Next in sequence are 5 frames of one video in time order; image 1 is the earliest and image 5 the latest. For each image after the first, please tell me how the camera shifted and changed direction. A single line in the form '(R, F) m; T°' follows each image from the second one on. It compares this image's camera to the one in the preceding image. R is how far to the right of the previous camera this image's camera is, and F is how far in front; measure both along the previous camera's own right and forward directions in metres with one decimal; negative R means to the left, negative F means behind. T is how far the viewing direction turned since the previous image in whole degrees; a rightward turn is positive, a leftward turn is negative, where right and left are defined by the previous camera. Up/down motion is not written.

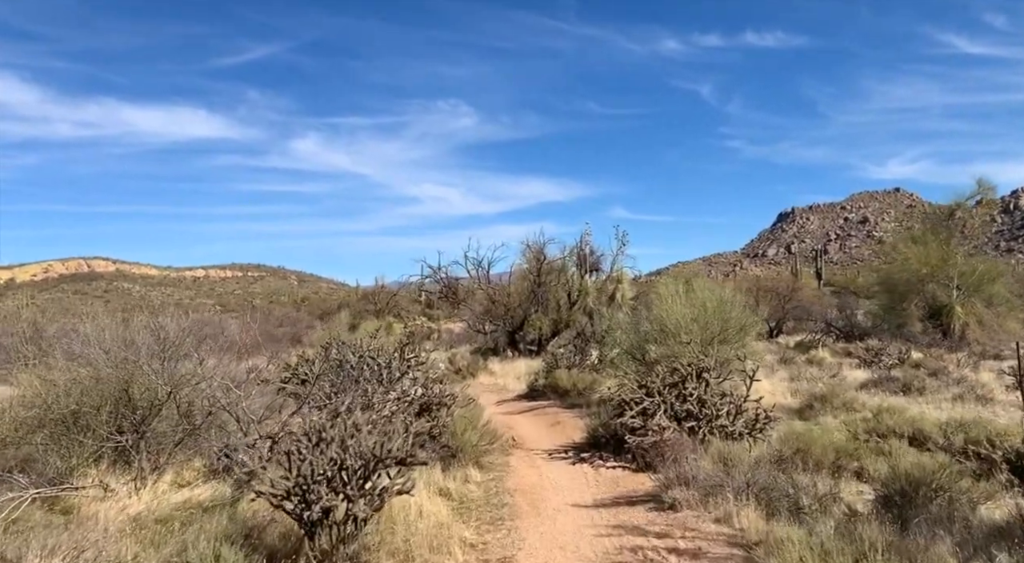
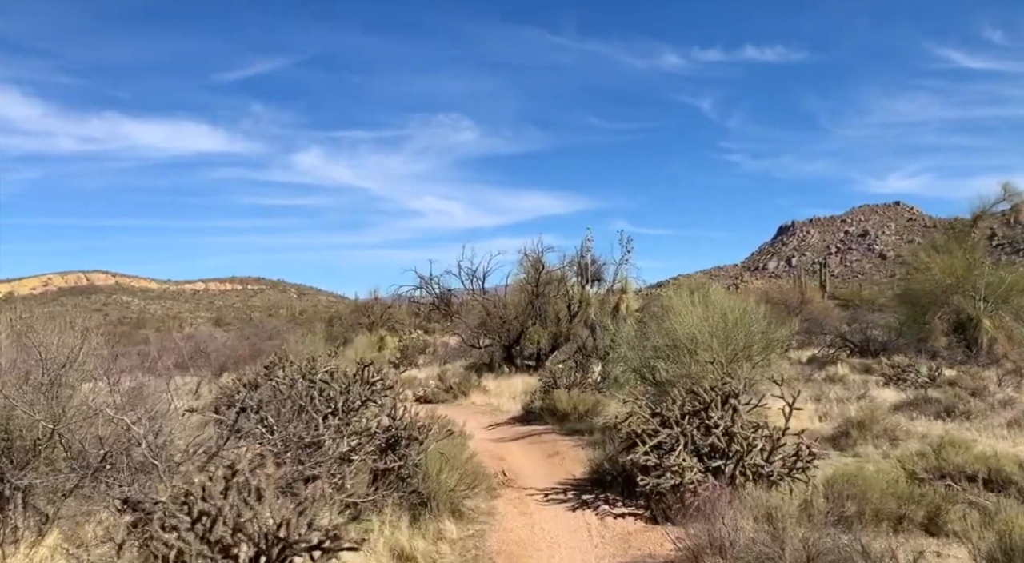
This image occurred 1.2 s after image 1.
(+0.2, +1.9) m; 0°
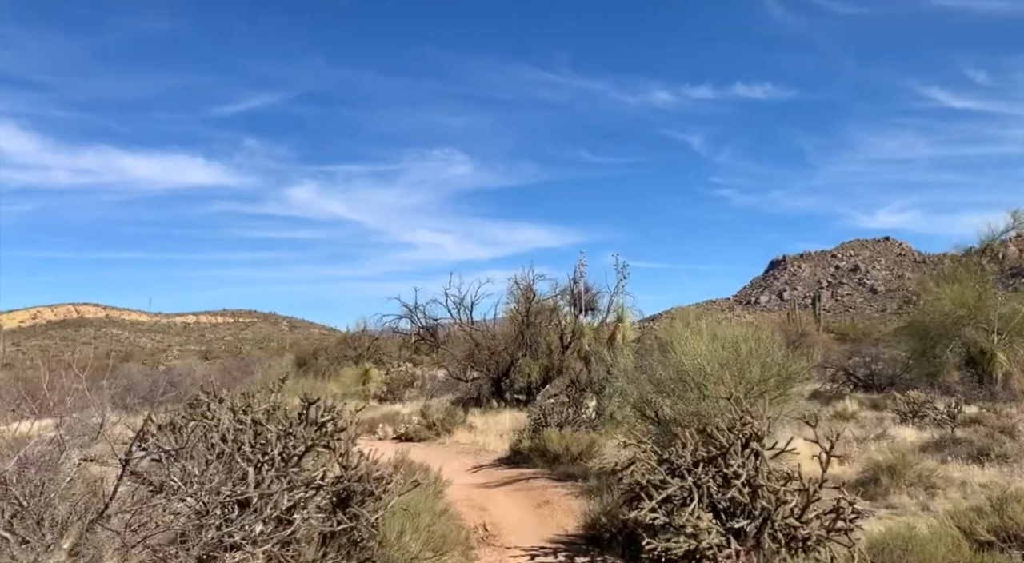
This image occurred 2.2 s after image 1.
(+0.1, +1.5) m; 0°
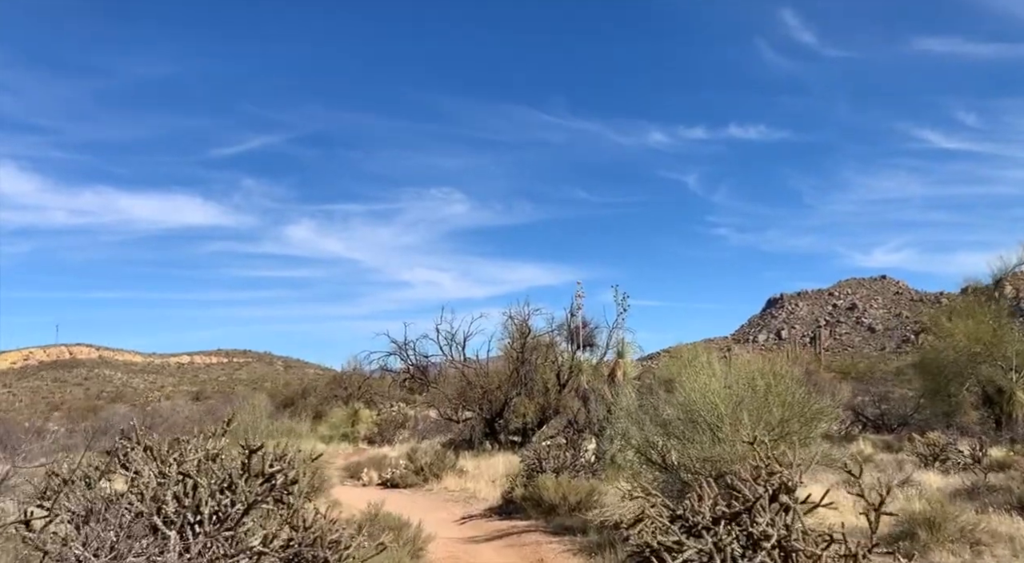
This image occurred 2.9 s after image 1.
(+0.1, +1.2) m; 0°
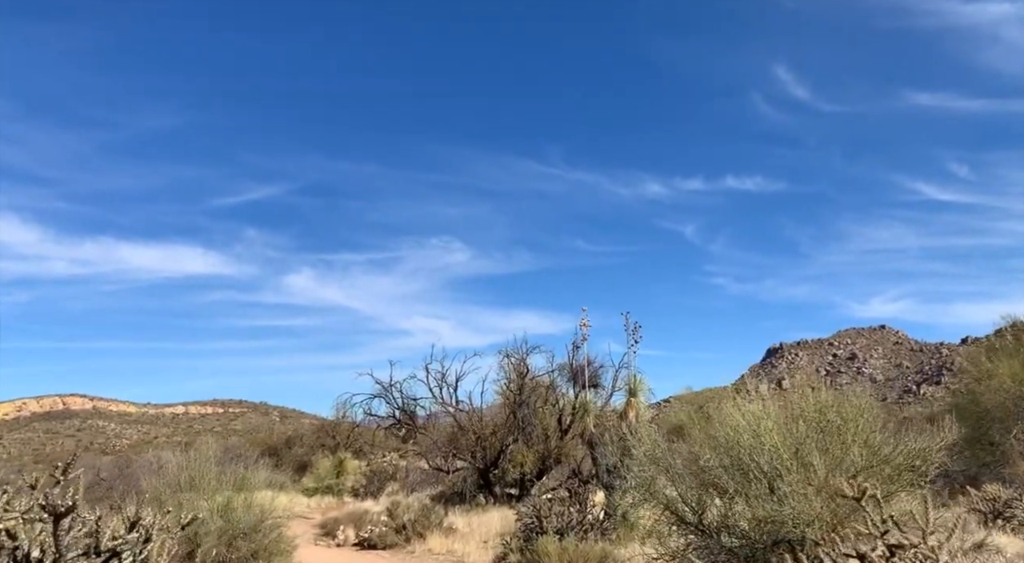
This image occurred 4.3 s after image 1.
(+0.1, +2.4) m; 0°
